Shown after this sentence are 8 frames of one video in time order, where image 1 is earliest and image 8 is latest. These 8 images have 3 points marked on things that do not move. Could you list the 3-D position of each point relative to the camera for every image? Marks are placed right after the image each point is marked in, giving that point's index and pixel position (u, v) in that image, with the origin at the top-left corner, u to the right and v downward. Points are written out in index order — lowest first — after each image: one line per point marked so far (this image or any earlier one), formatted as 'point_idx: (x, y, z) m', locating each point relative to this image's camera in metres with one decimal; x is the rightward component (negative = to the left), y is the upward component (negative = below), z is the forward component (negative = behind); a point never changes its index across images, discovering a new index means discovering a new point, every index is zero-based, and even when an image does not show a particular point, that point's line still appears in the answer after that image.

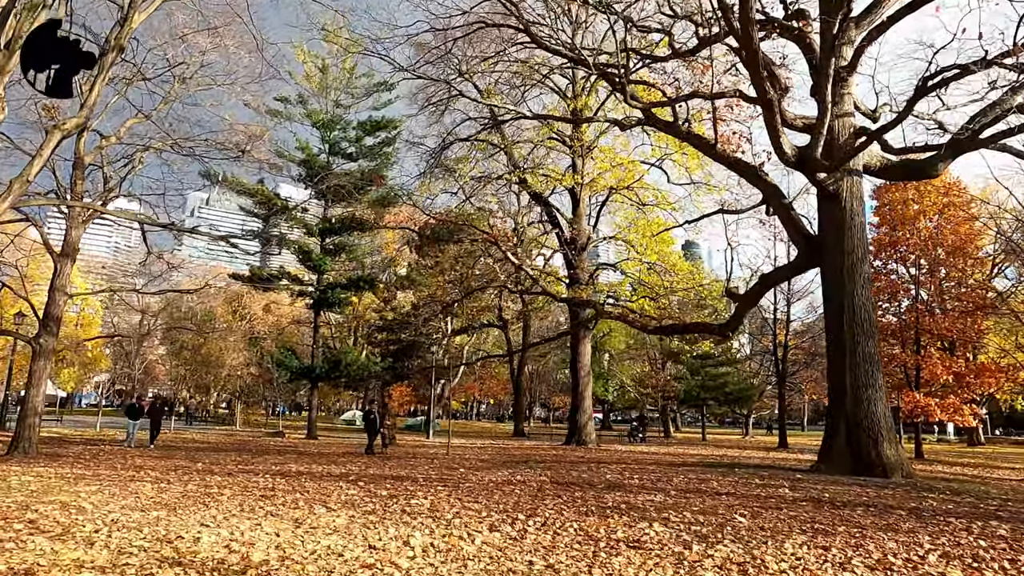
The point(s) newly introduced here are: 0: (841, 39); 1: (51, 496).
0: (+4.5, +3.4, +9.9) m
1: (-4.3, -2.0, +6.8) m
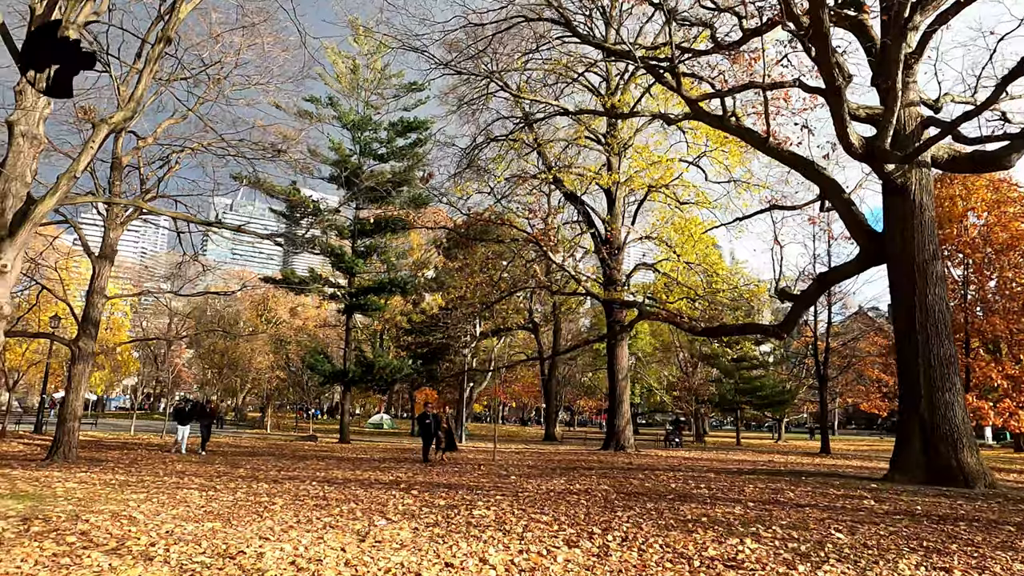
0: (+5.2, +3.4, +9.4) m
1: (-3.7, -2.0, +6.6) m
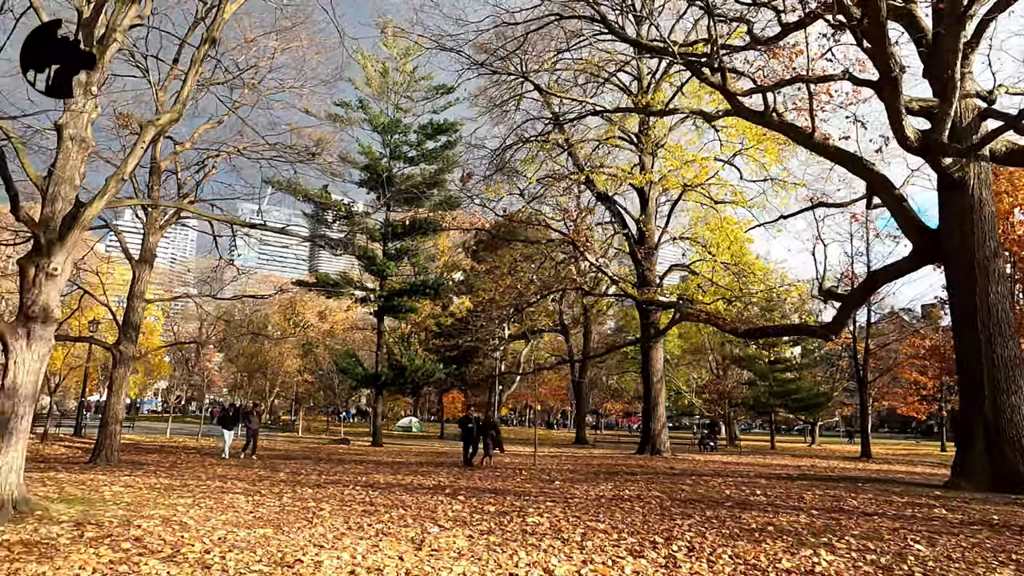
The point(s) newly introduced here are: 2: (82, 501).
0: (+5.7, +3.5, +9.1) m
1: (-3.2, -2.0, +6.5) m
2: (-4.1, -2.1, +7.0) m
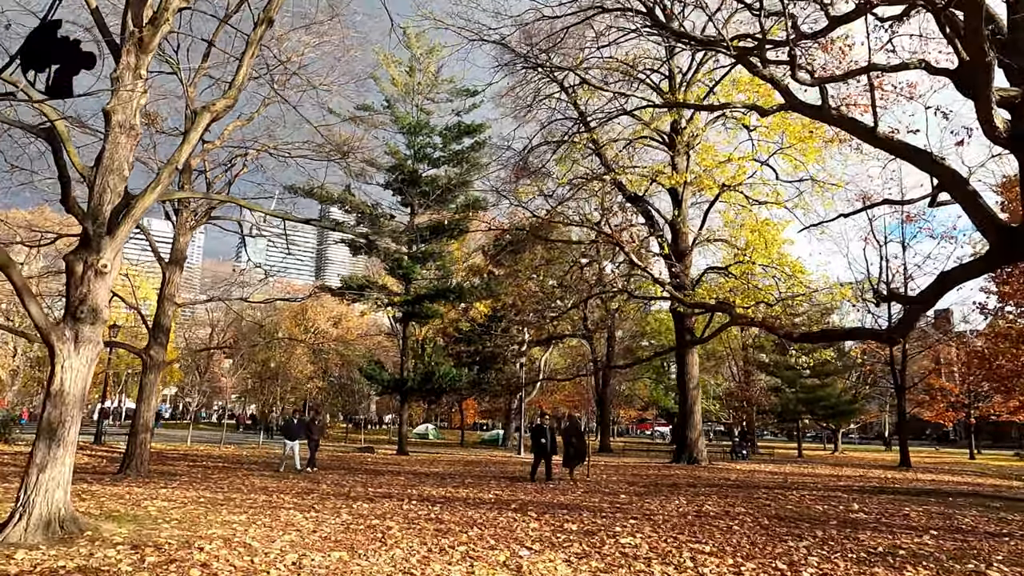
0: (+6.5, +3.5, +8.5) m
1: (-2.5, -2.0, +6.0) m
2: (-3.4, -2.0, +6.4) m
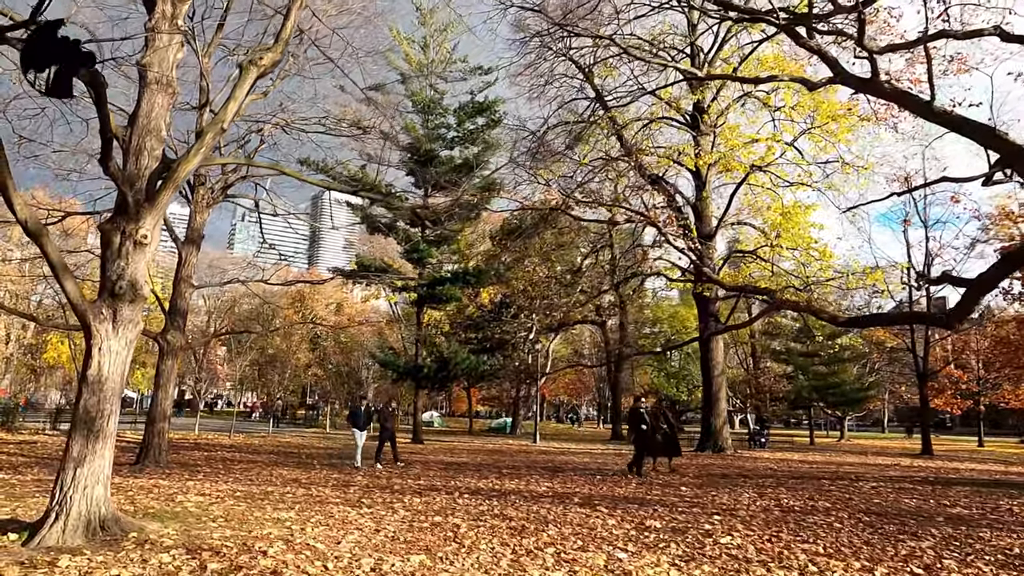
0: (+7.1, +3.7, +7.9) m
1: (-1.8, -1.8, +5.4) m
2: (-2.7, -1.8, +5.8) m
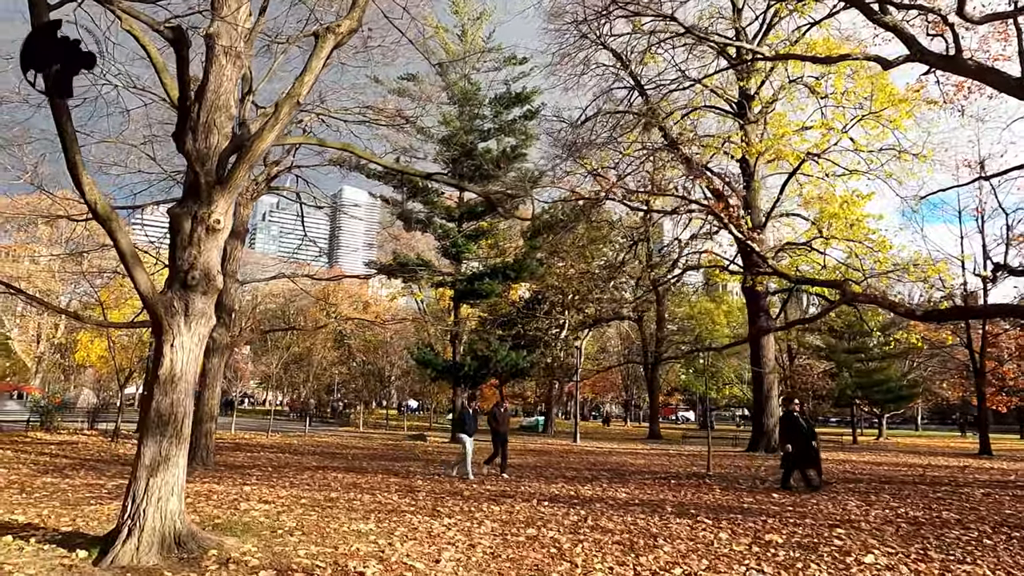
0: (+7.9, +3.8, +7.2) m
1: (-1.1, -1.7, +4.9) m
2: (-2.0, -1.8, +5.4) m
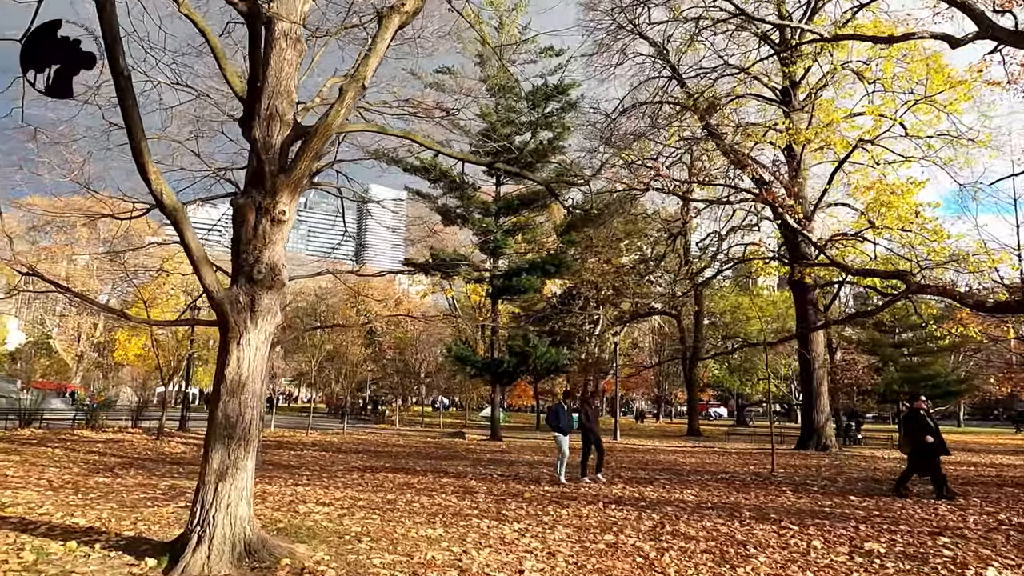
0: (+8.5, +3.9, +6.5) m
1: (-0.6, -1.7, +4.6) m
2: (-1.4, -1.7, +5.1) m
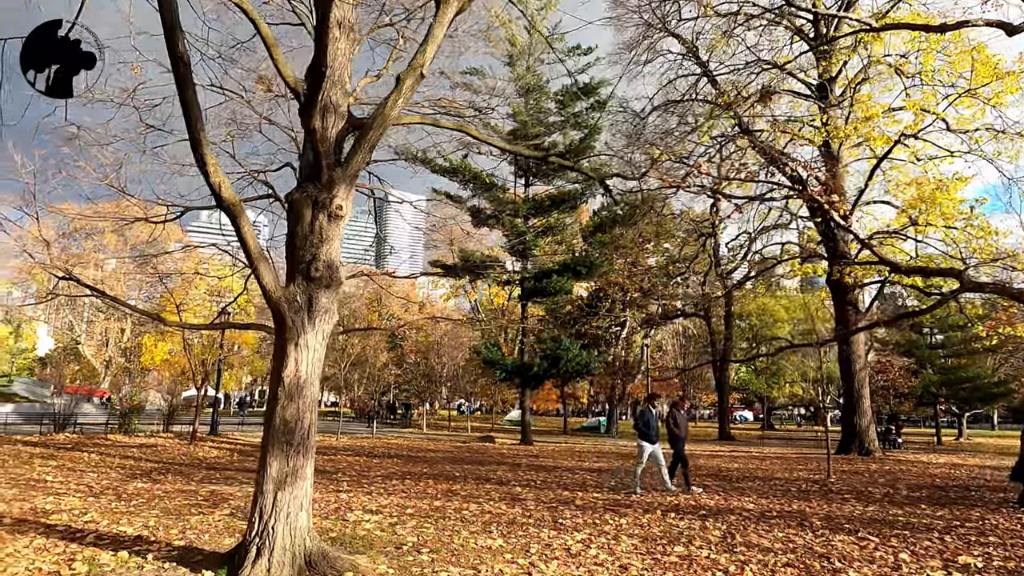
0: (+8.9, +4.0, +6.1) m
1: (-0.1, -1.7, +4.4) m
2: (-1.0, -1.7, +4.9) m
